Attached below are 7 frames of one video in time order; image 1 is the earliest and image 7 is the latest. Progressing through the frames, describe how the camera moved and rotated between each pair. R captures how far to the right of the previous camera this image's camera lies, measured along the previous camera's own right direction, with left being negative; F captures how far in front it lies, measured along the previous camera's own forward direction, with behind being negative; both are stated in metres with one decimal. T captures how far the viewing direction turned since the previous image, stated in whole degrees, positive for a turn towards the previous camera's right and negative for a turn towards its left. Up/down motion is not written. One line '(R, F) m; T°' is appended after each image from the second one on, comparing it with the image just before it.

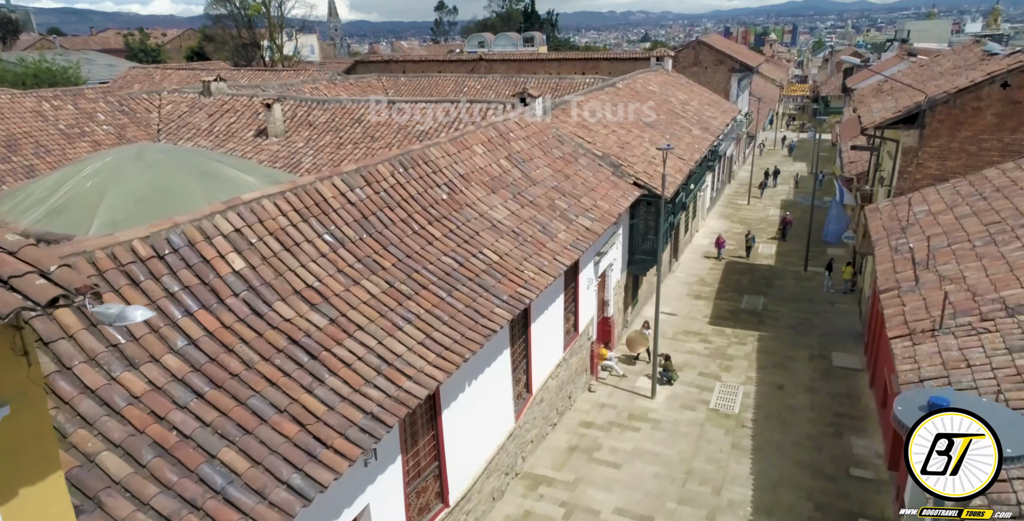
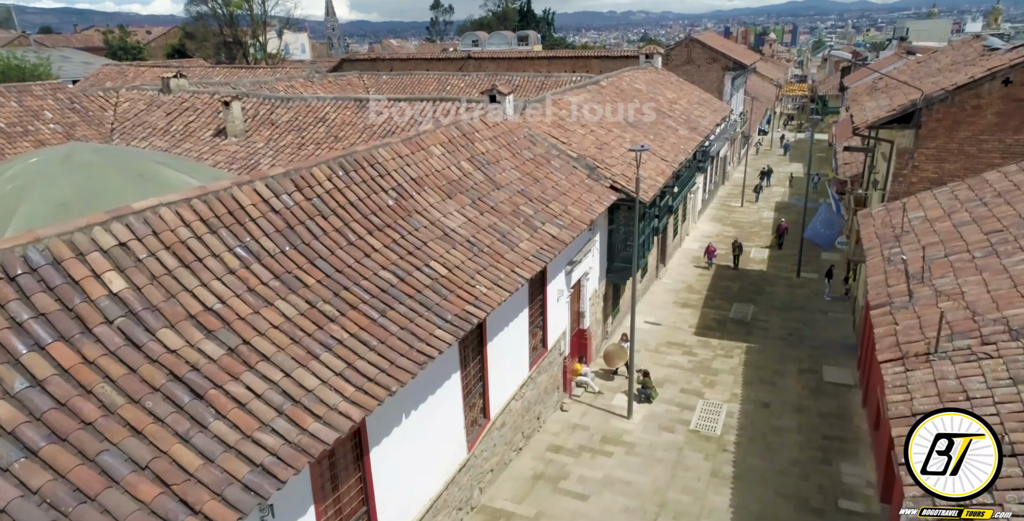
(+0.7, +1.1) m; 0°
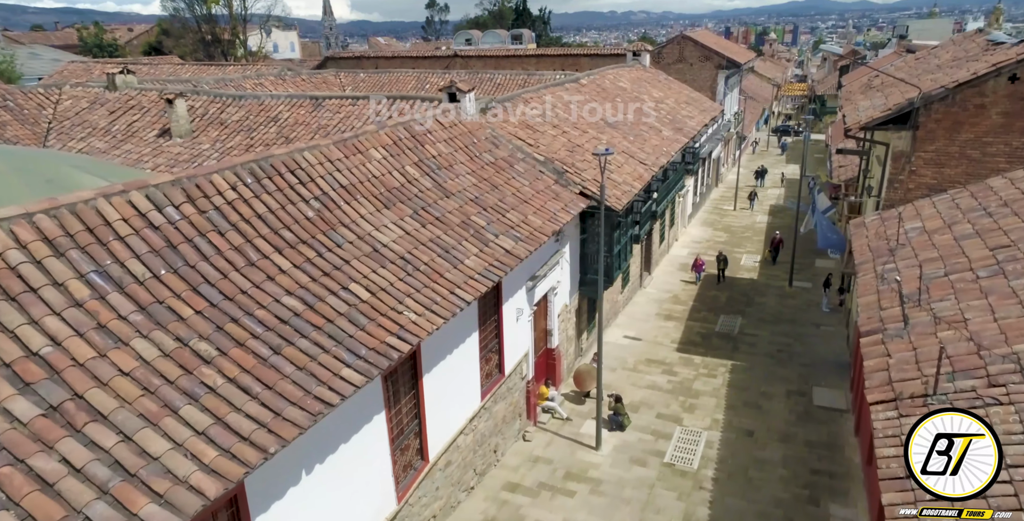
(+0.8, +1.4) m; 0°
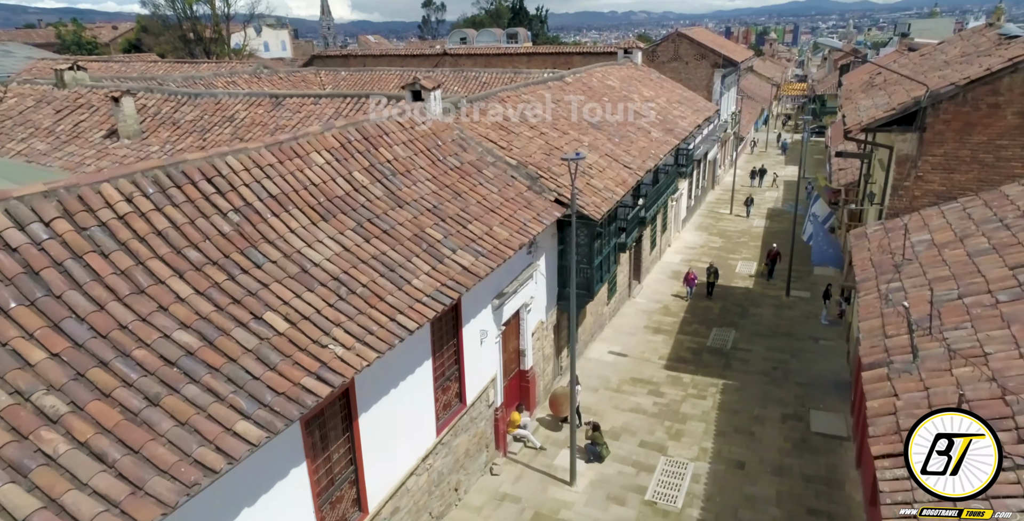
(+0.6, +1.3) m; 0°
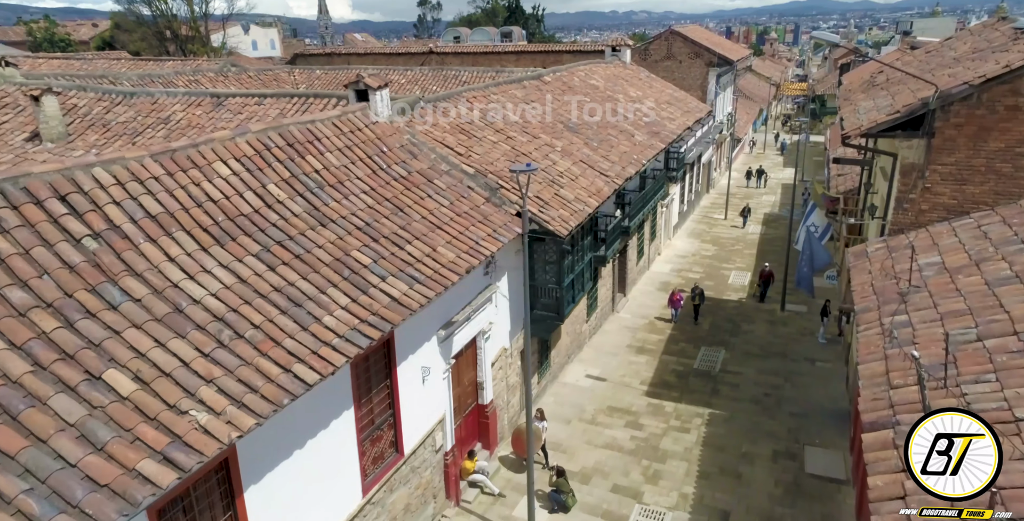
(+0.7, +1.6) m; 0°
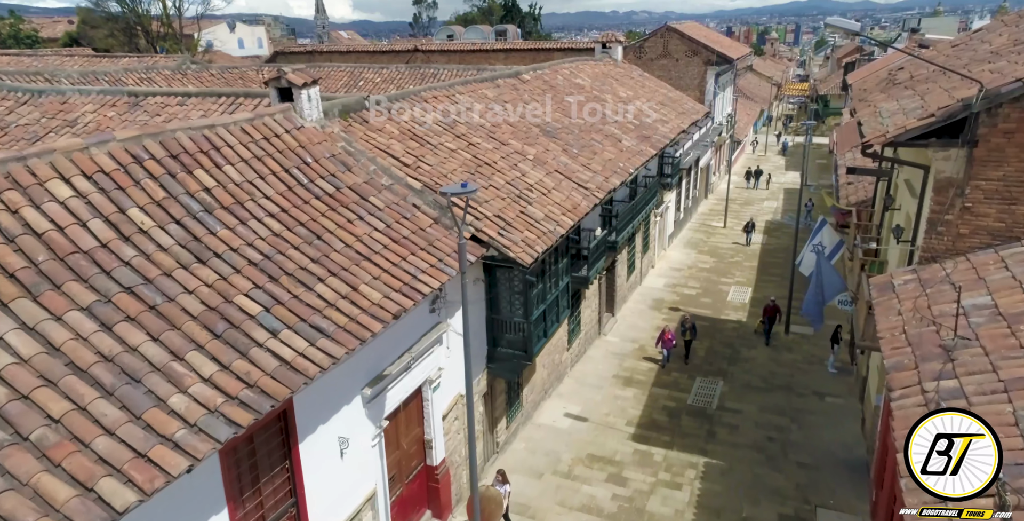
(+0.7, +2.1) m; 0°
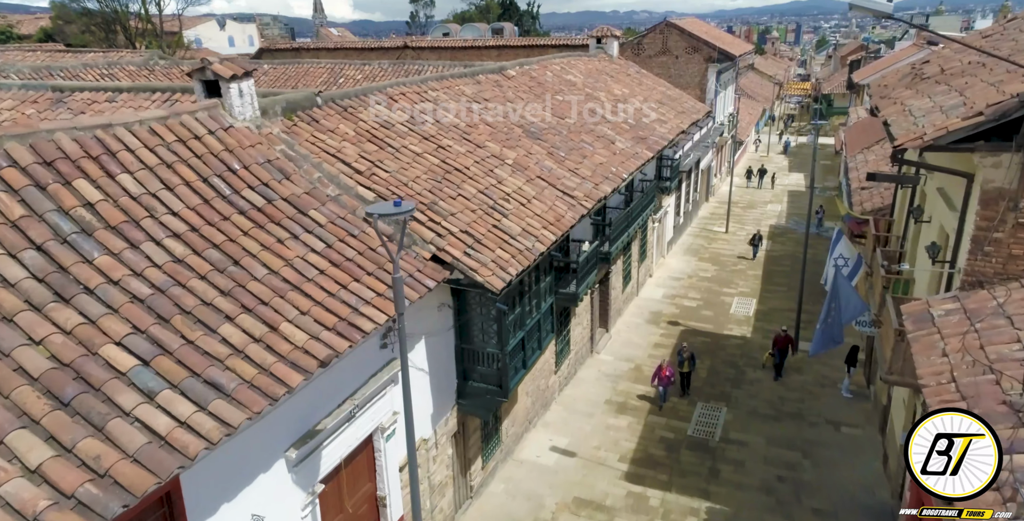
(+0.4, +1.6) m; 0°
